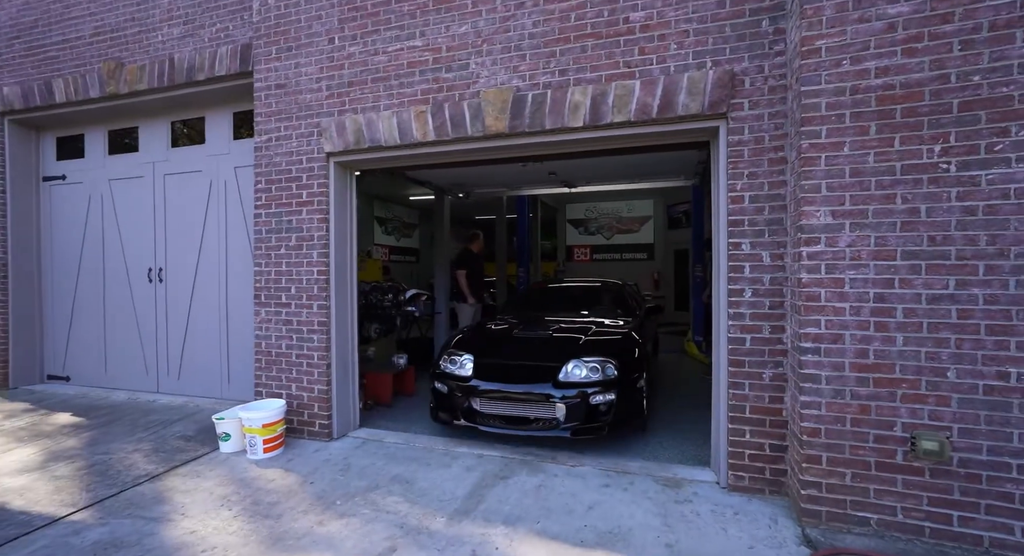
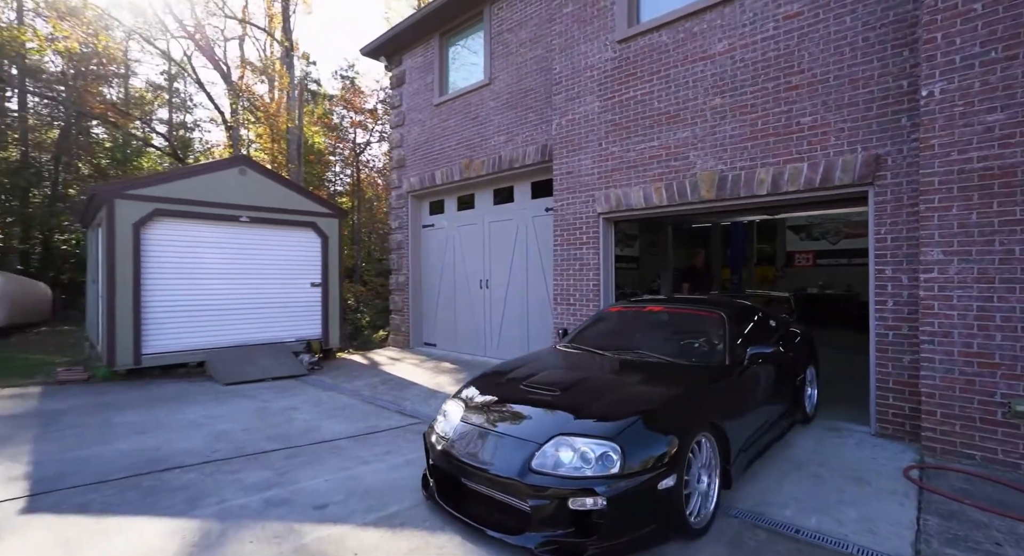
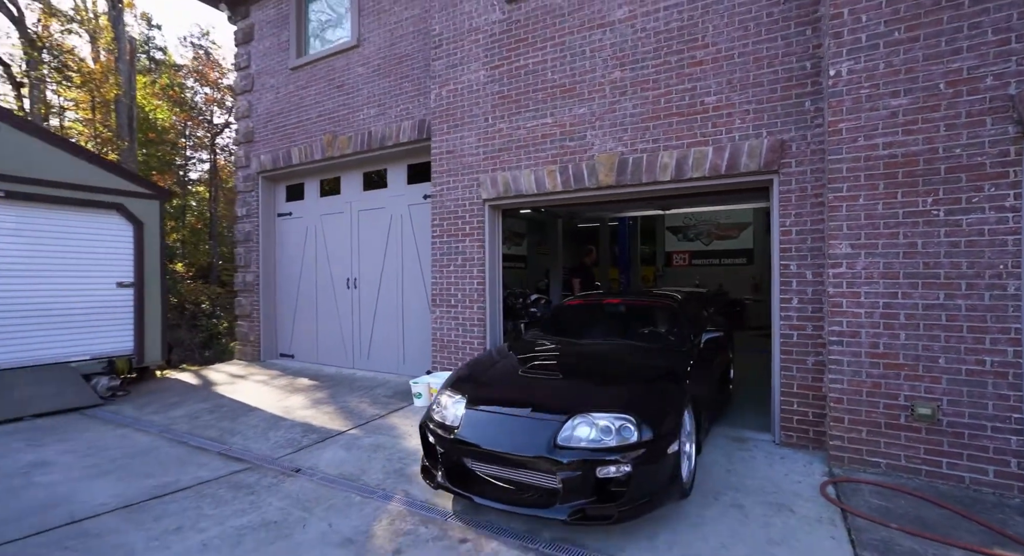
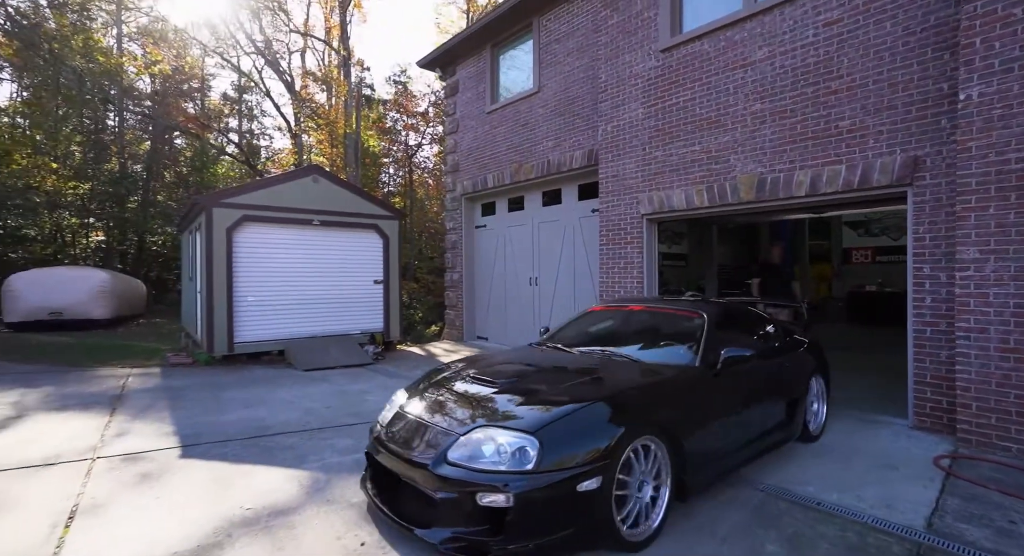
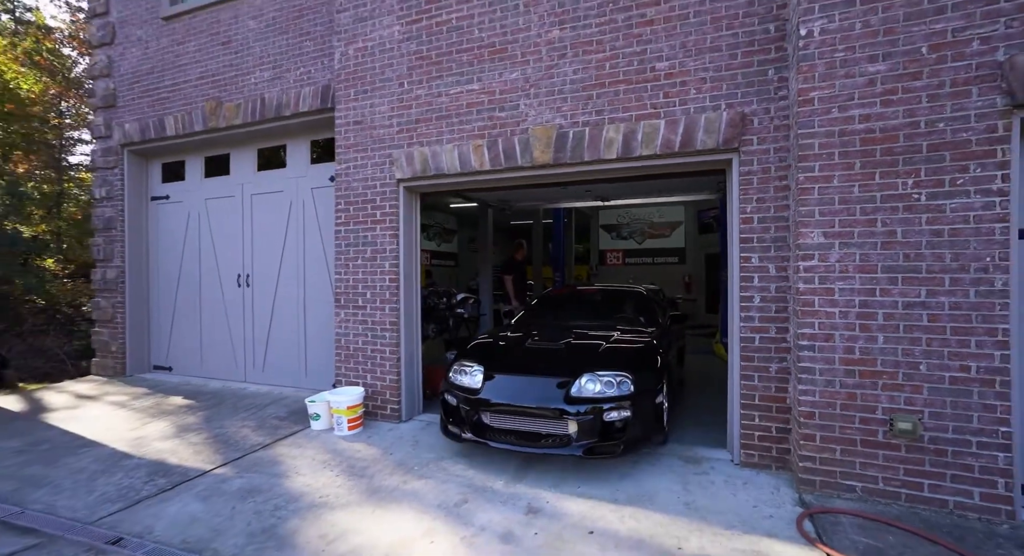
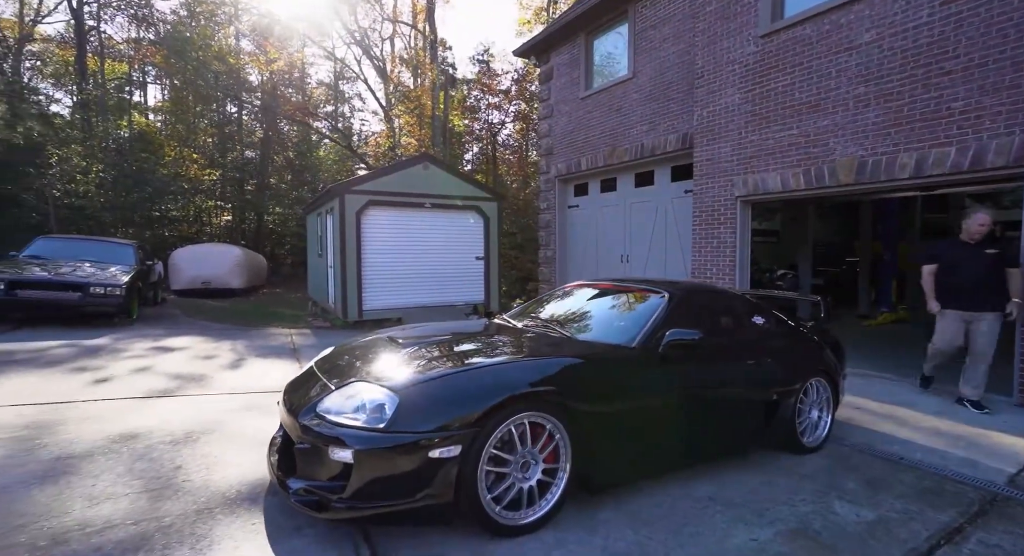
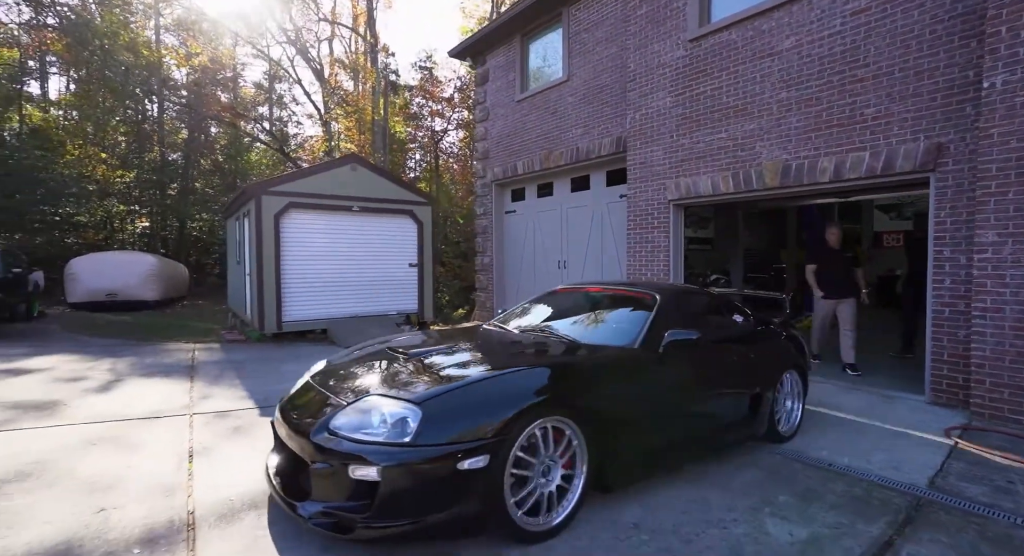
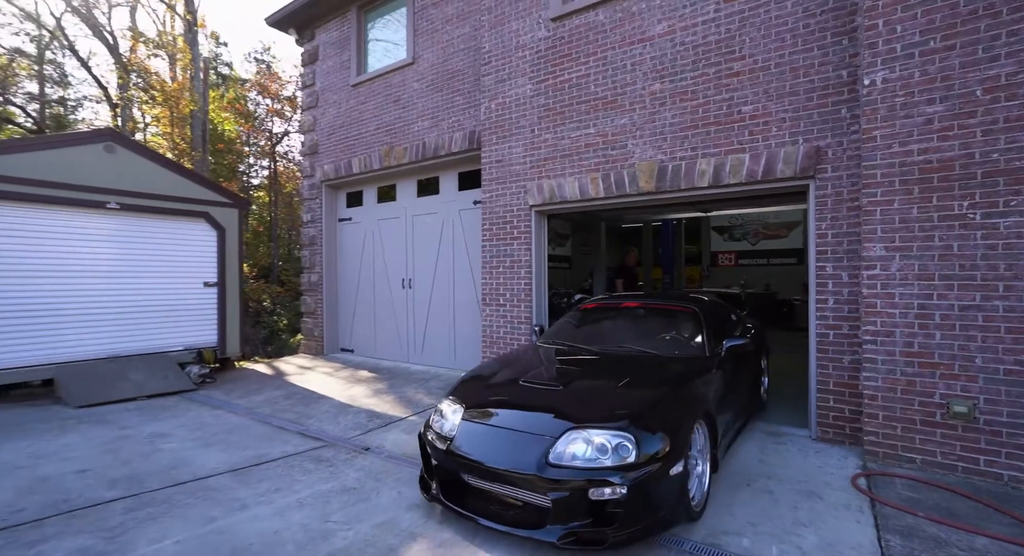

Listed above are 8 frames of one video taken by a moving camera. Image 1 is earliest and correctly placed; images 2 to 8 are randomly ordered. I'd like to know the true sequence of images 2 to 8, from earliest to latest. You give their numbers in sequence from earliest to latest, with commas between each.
5, 3, 8, 2, 4, 7, 6
